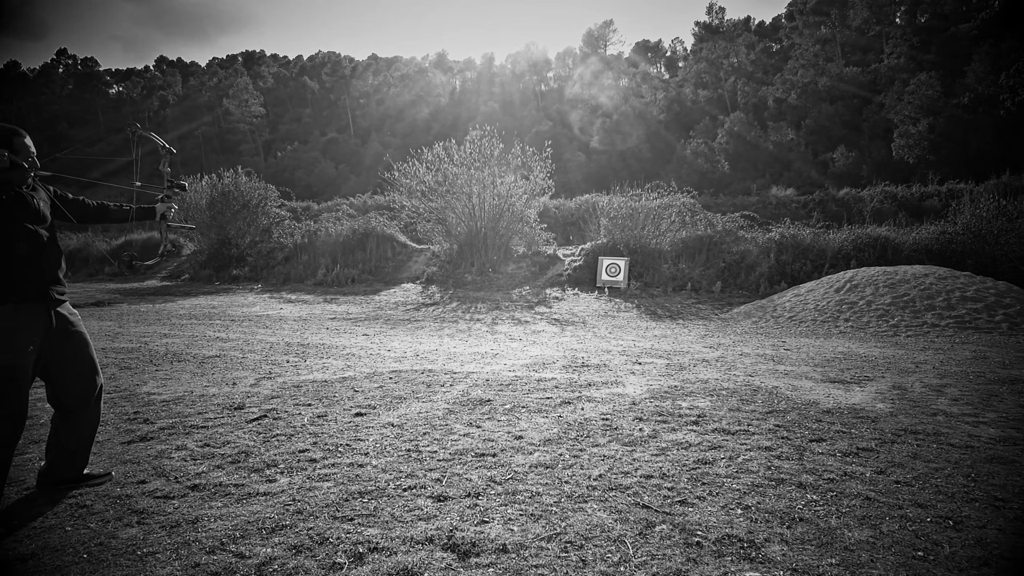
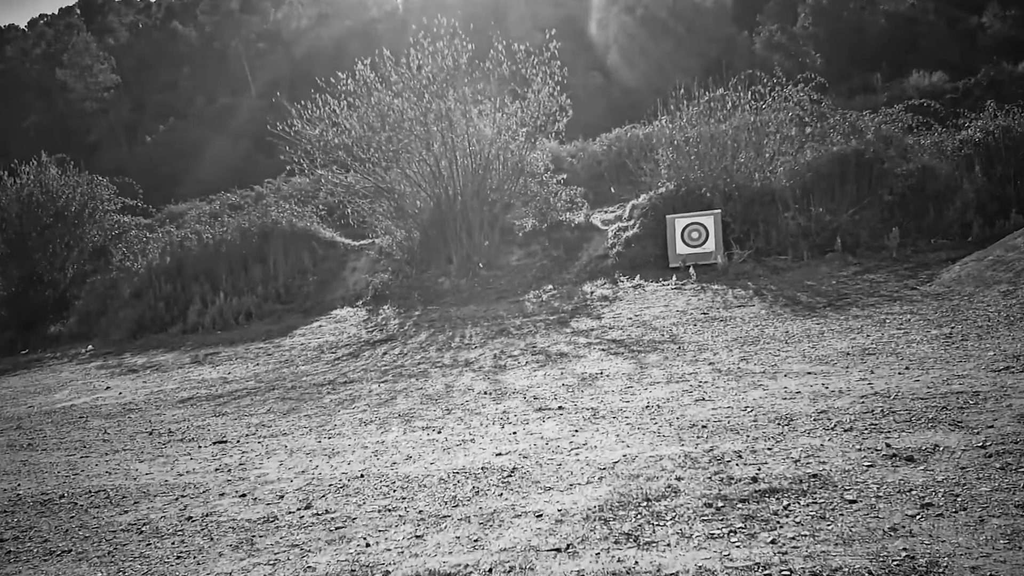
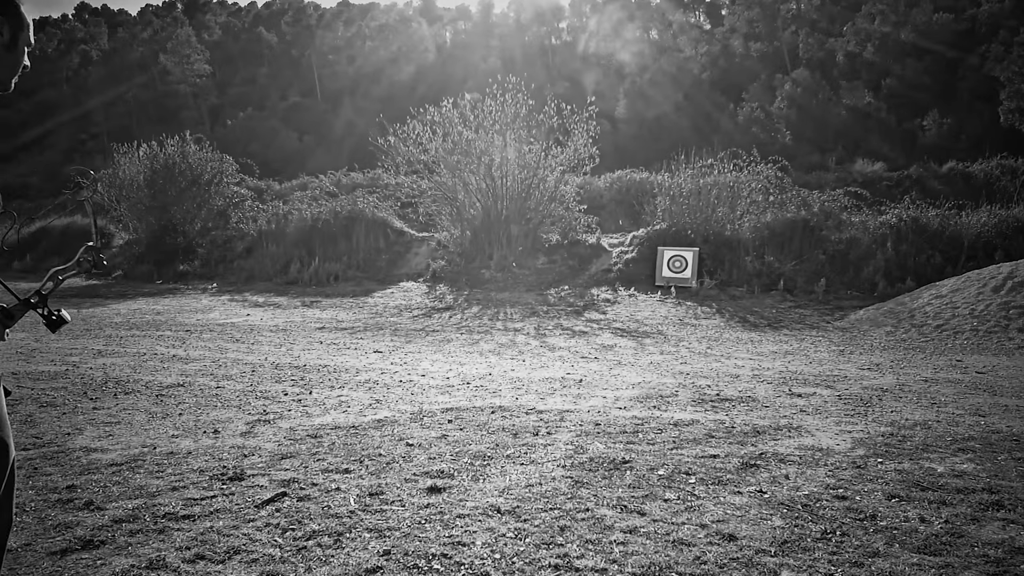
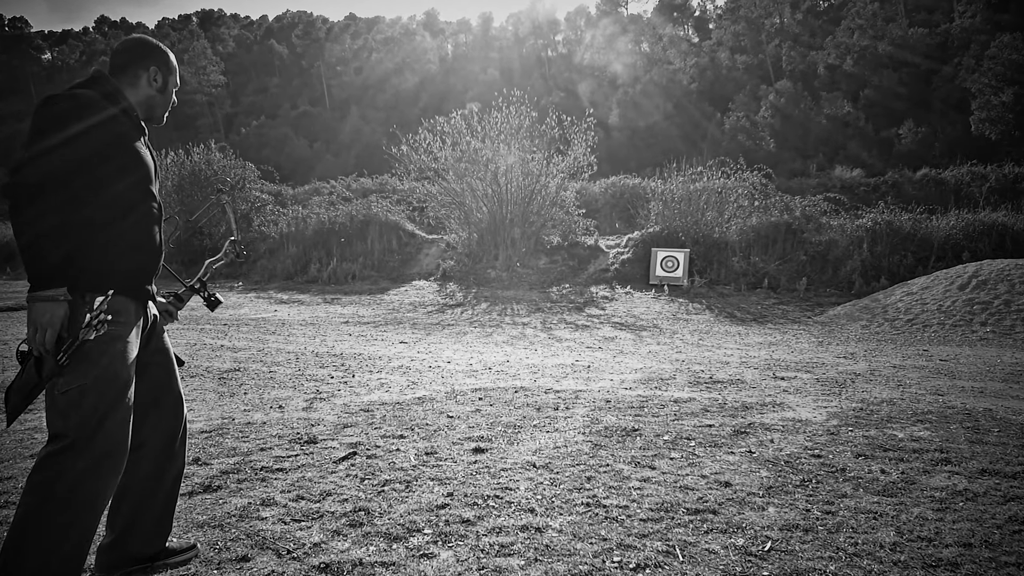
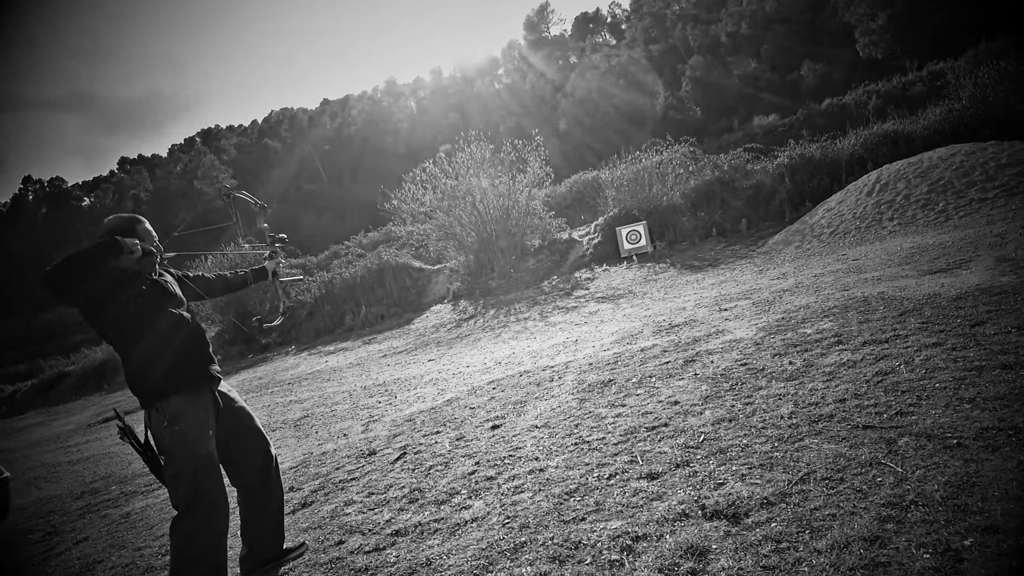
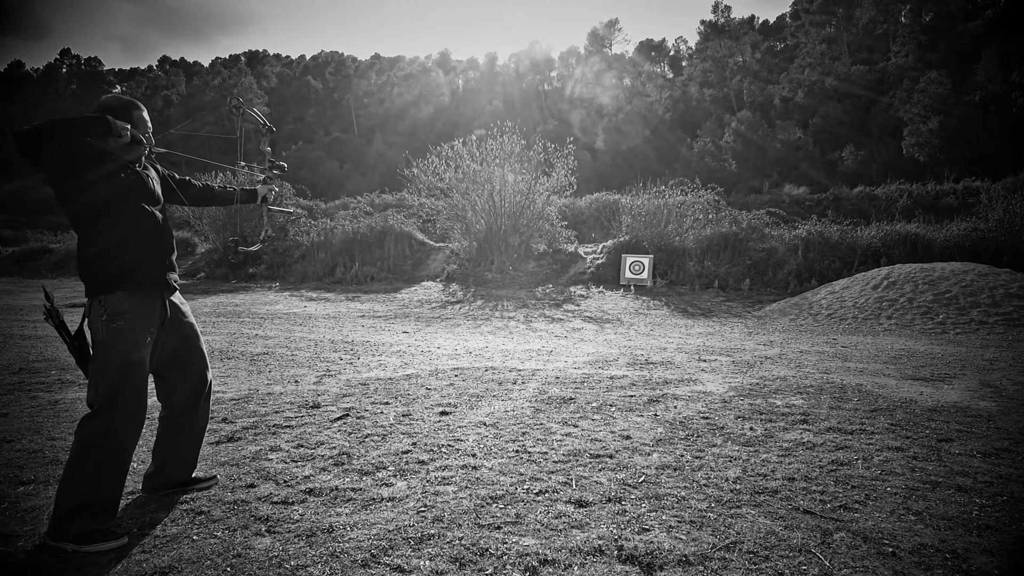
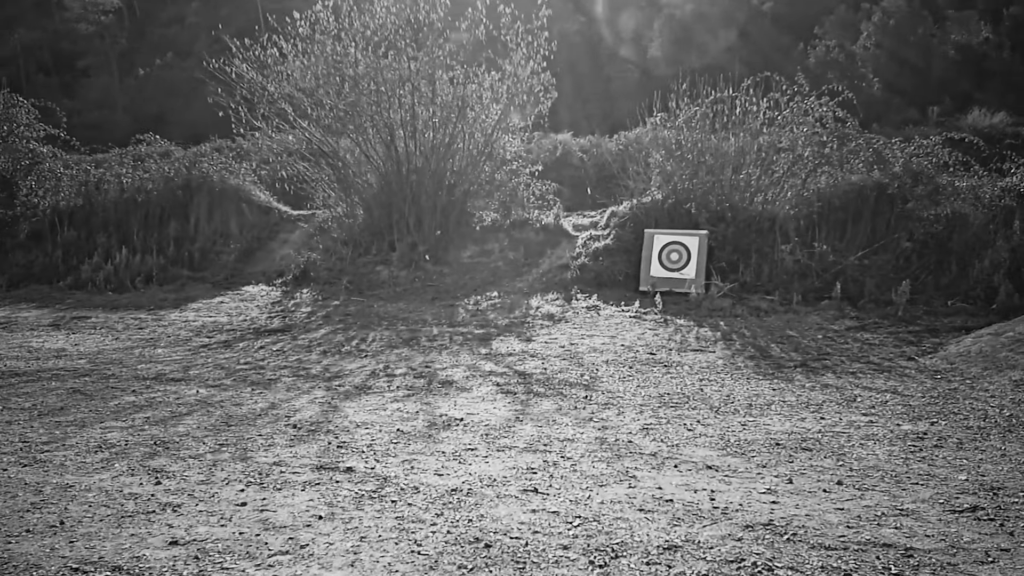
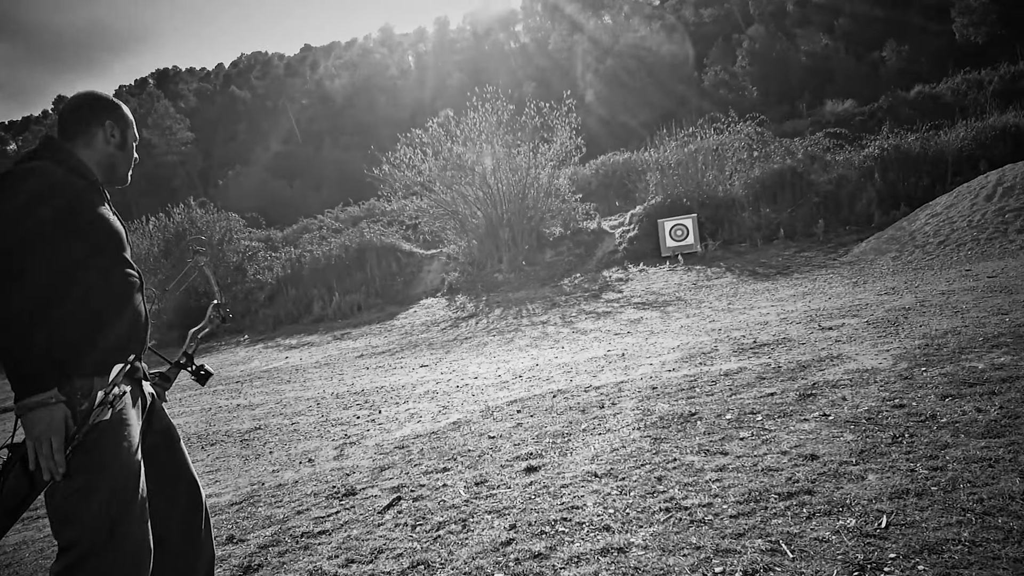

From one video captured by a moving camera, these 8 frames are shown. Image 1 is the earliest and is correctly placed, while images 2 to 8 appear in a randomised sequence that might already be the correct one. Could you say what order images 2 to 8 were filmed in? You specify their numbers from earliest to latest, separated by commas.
5, 6, 4, 8, 3, 2, 7
